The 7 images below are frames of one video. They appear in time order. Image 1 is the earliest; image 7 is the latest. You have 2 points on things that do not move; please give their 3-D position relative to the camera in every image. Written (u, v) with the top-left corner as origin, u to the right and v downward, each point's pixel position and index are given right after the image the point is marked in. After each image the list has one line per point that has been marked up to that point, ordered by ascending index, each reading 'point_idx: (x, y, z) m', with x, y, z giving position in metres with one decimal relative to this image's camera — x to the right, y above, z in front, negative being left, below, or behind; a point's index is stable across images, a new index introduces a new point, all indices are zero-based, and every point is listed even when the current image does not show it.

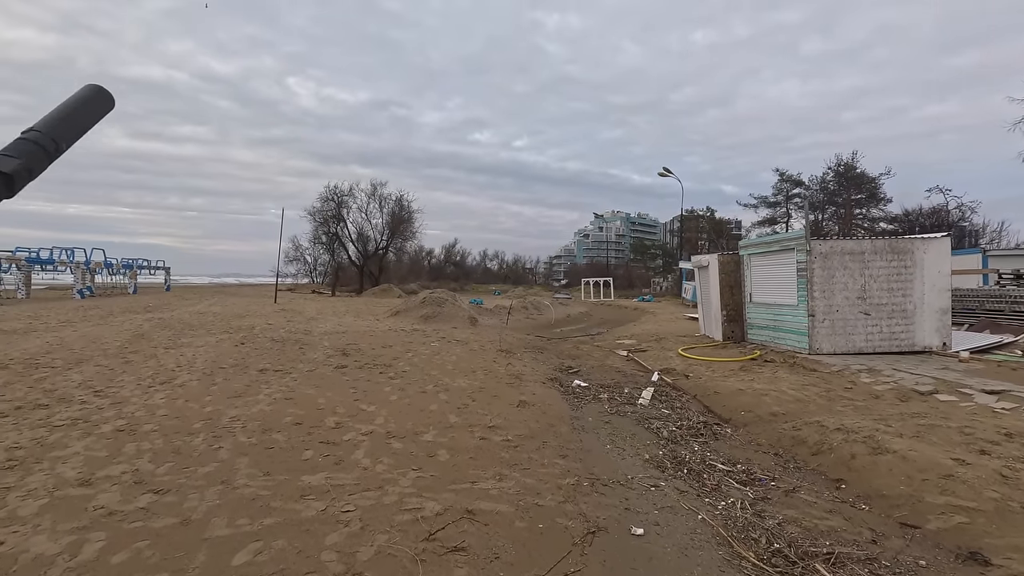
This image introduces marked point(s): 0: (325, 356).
0: (-3.4, -1.2, +9.7) m
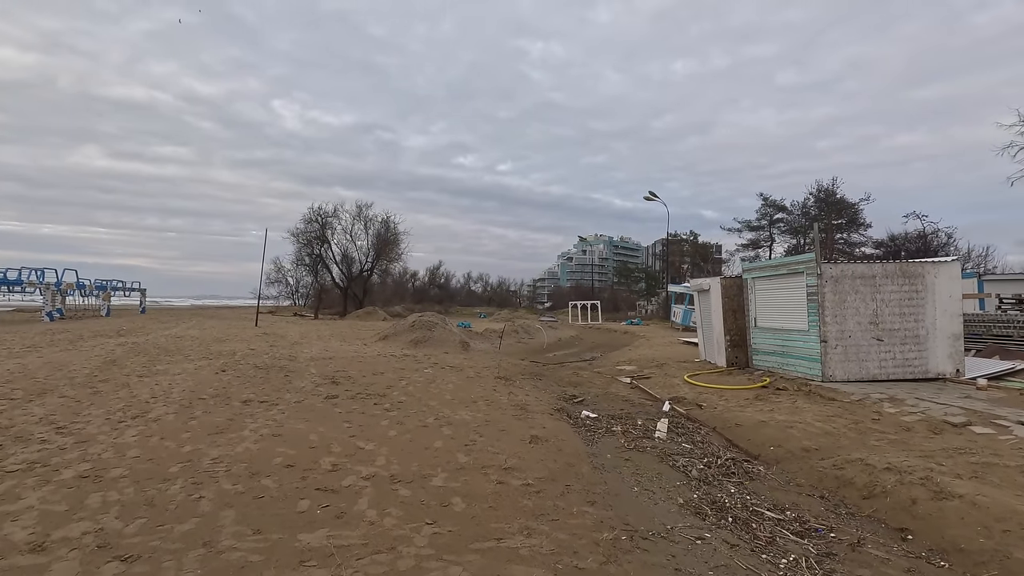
0: (-3.4, -1.6, +9.1) m
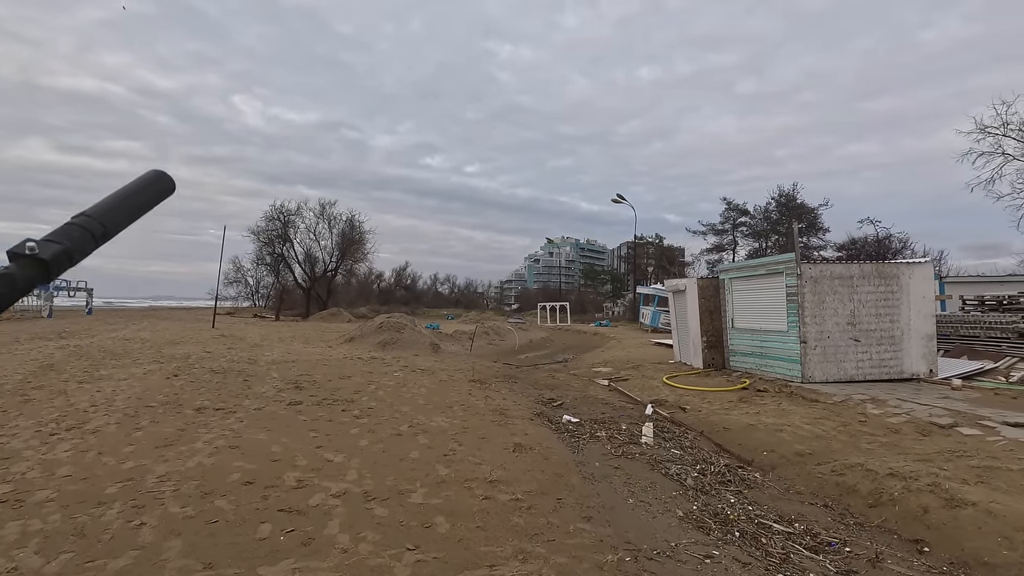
0: (-3.7, -1.6, +8.4) m
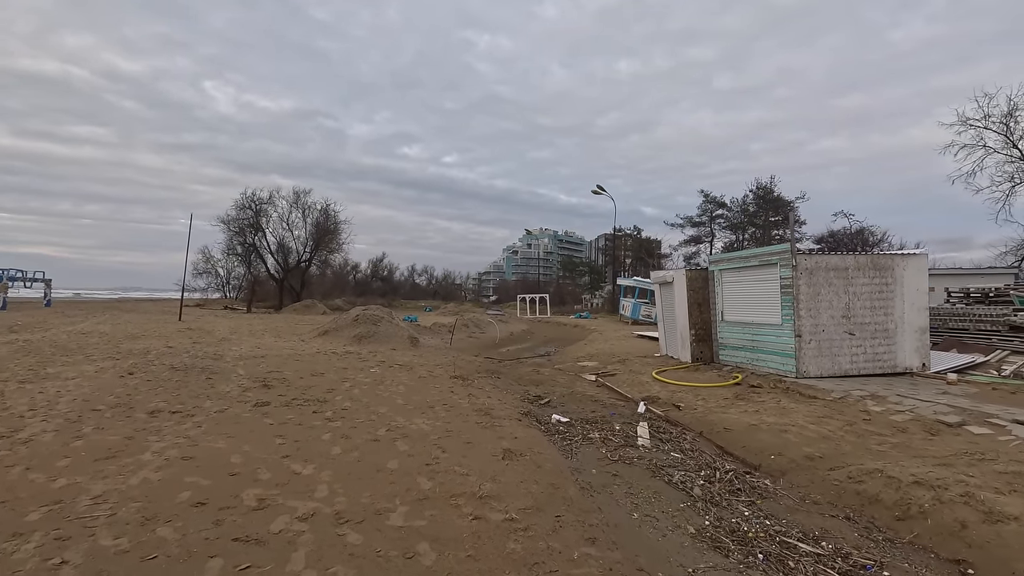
0: (-4.0, -1.5, +7.8) m
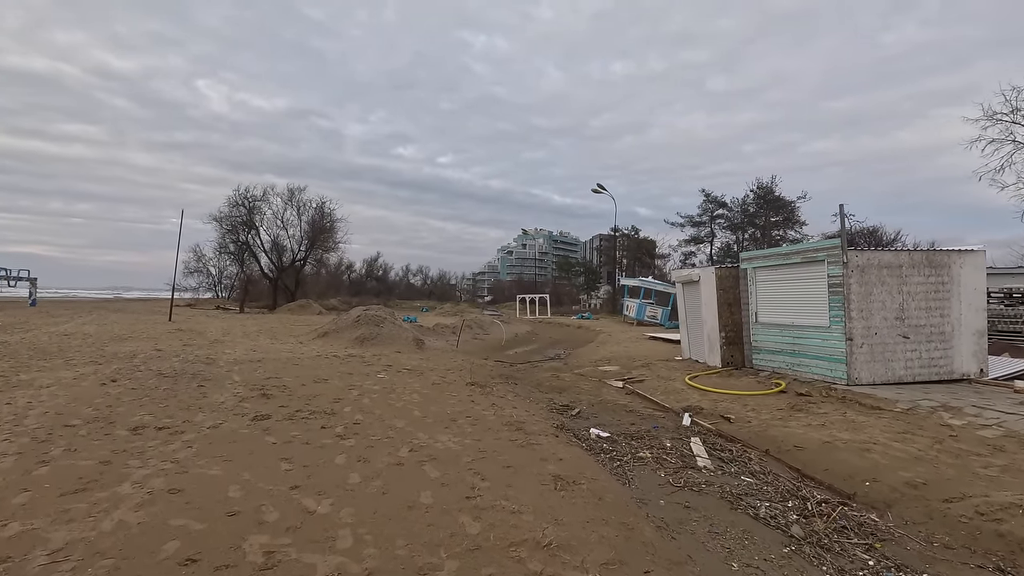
0: (-3.6, -1.4, +7.0) m
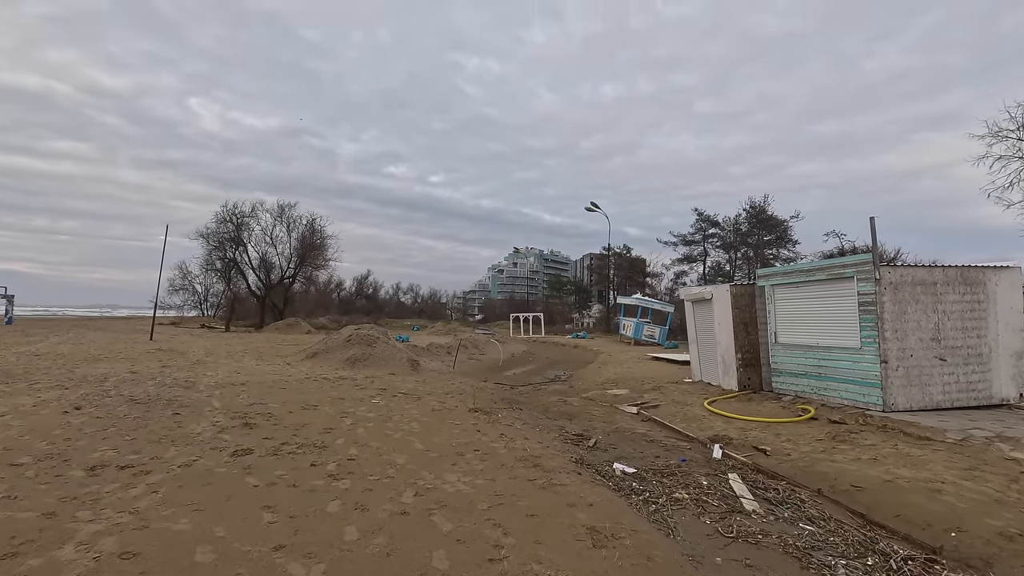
0: (-3.4, -1.6, +6.2) m
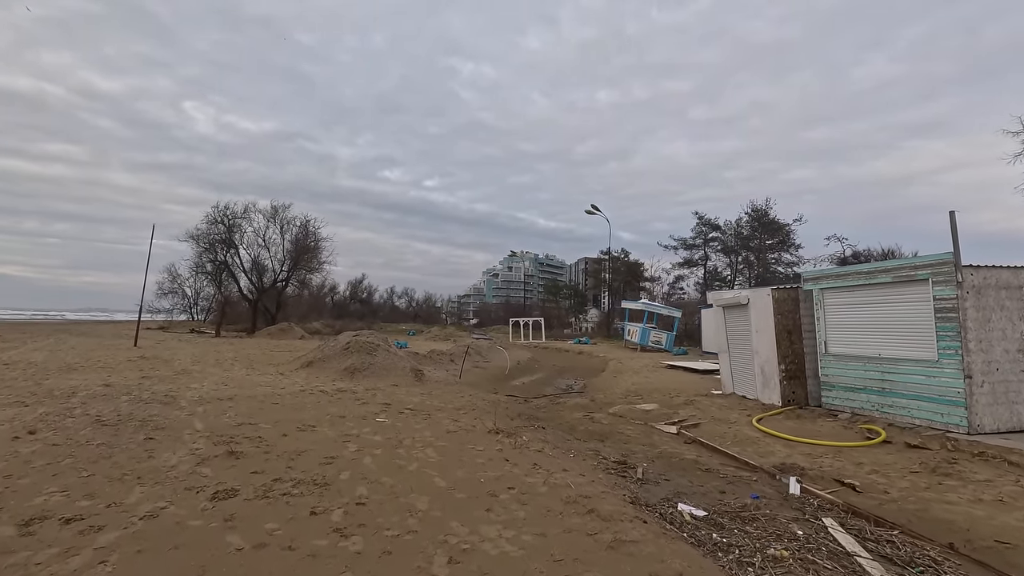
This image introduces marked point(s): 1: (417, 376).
0: (-3.1, -1.7, +5.2) m
1: (-2.2, -2.0, +12.5) m
